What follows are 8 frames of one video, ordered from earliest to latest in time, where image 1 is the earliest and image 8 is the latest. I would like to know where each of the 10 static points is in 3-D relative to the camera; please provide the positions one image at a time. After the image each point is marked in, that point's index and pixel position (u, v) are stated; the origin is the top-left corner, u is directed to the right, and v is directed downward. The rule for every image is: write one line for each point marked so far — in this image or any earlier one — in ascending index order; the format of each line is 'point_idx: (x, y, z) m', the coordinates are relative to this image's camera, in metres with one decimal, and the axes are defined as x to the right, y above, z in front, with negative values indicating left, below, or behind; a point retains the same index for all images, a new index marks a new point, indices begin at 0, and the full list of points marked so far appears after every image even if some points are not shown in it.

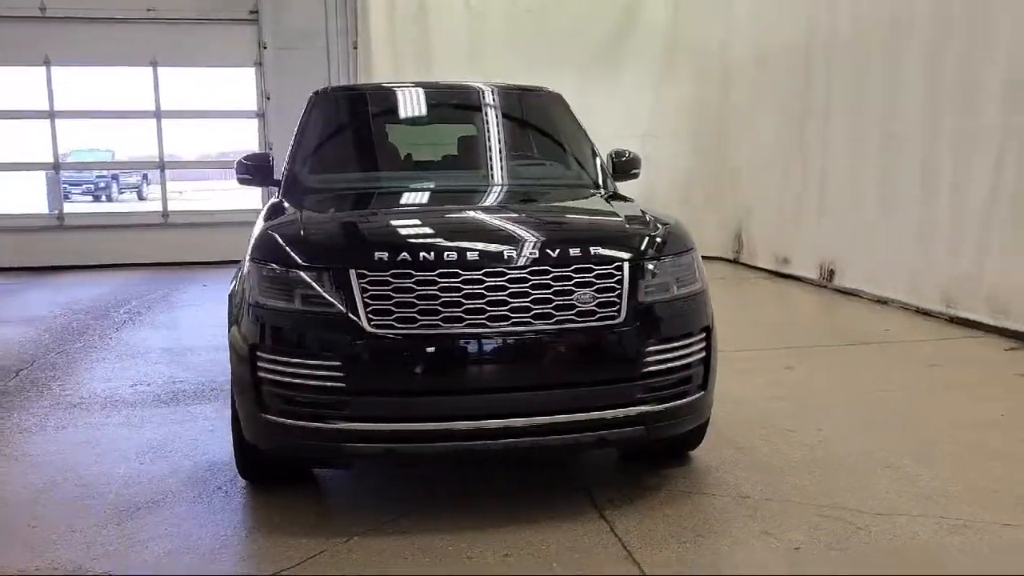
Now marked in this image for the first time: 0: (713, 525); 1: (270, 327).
0: (+0.6, -0.7, +2.5) m
1: (-0.7, -0.1, +2.5) m
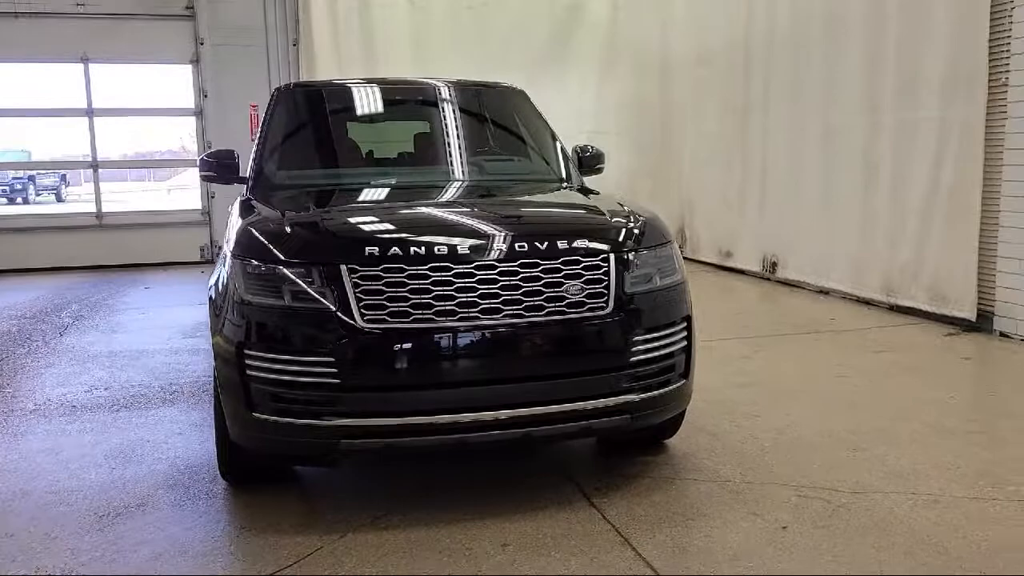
0: (+0.6, -0.7, +2.6) m
1: (-0.8, -0.1, +2.5) m
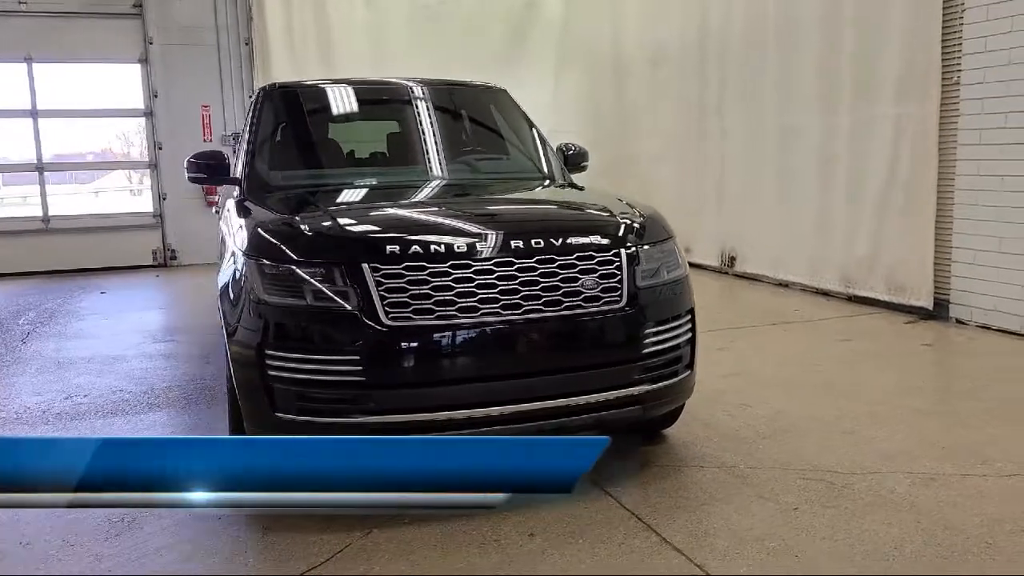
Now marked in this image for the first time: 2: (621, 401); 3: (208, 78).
0: (+0.7, -0.7, +2.6) m
1: (-0.7, -0.1, +2.5) m
2: (+0.4, -0.4, +2.6) m
3: (-3.8, +2.6, +10.3) m
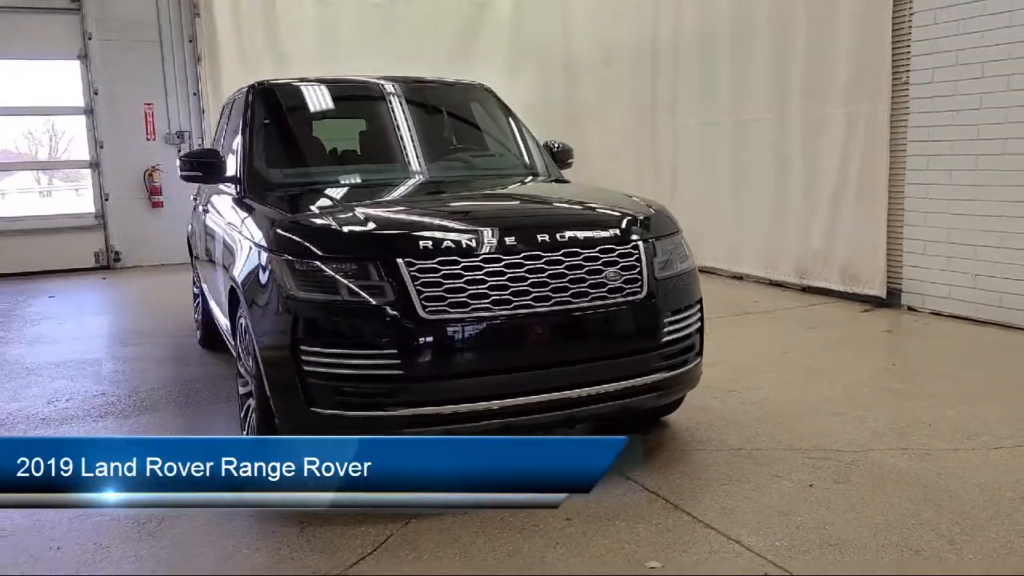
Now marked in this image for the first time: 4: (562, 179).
0: (+0.7, -0.6, +2.8) m
1: (-0.6, -0.1, +2.5) m
2: (+0.4, -0.3, +2.7) m
3: (-4.4, +2.6, +10.1) m
4: (+0.2, +0.5, +4.0) m
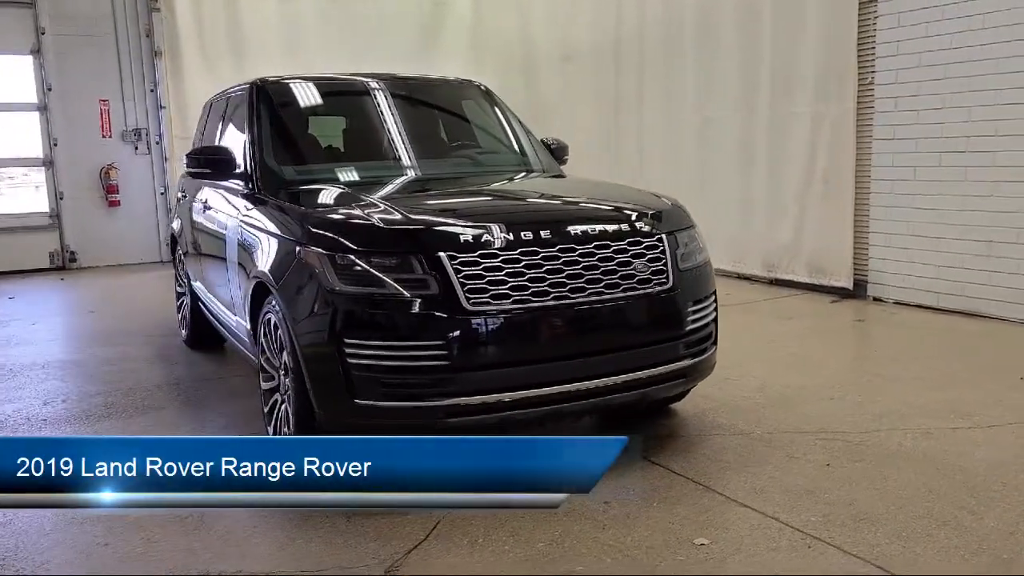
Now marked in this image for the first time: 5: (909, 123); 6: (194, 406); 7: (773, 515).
0: (+0.8, -0.6, +2.9) m
1: (-0.5, -0.1, +2.5) m
2: (+0.5, -0.3, +2.8) m
3: (-4.8, +2.6, +9.8) m
4: (+0.2, +0.6, +4.1) m
5: (+3.0, +1.3, +6.3) m
6: (-1.6, -0.6, +4.0) m
7: (+0.8, -0.7, +2.4) m
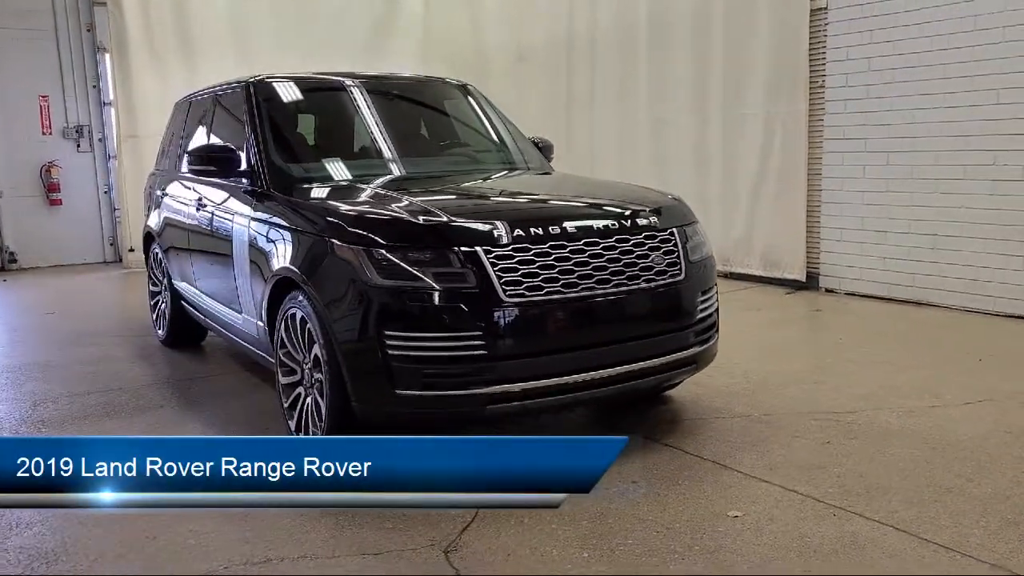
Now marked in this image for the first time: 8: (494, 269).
0: (+0.9, -0.6, +3.1) m
1: (-0.4, -0.1, +2.6) m
2: (+0.6, -0.3, +3.0) m
3: (-5.3, +2.6, +9.5) m
4: (+0.1, +0.6, +4.2) m
5: (+2.8, +1.3, +6.7) m
6: (-1.6, -0.6, +4.0) m
7: (+0.9, -0.6, +2.5) m
8: (-0.1, +0.1, +2.6) m
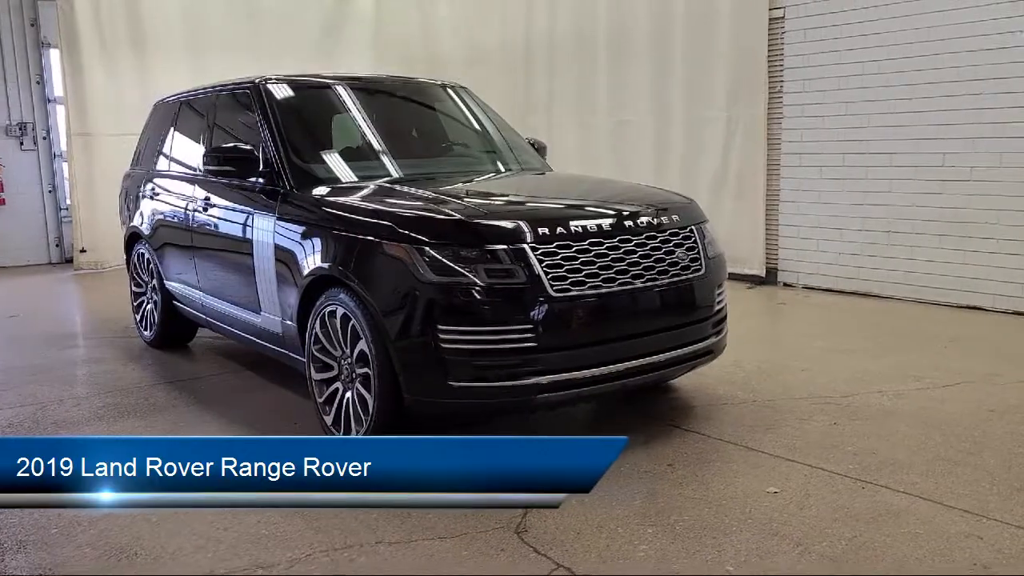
0: (+1.0, -0.5, +3.3) m
1: (-0.2, 0.0, +2.7) m
2: (+0.7, -0.3, +3.2) m
3: (-5.7, +2.6, +9.2) m
4: (+0.1, +0.6, +4.4) m
5: (+2.6, +1.4, +7.0) m
6: (-1.5, -0.6, +4.0) m
7: (+1.0, -0.6, +2.8) m
8: (+0.1, +0.1, +2.7) m
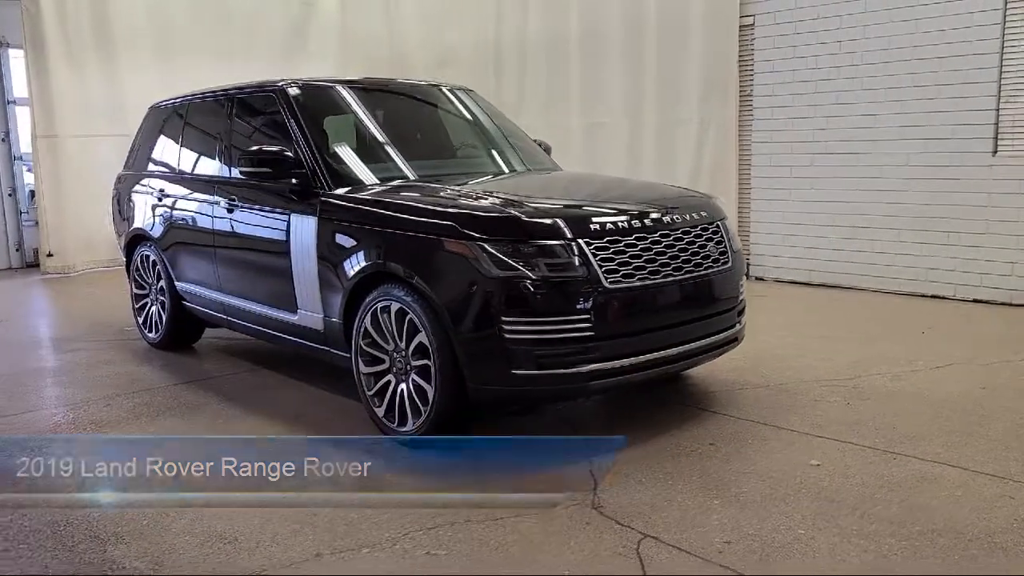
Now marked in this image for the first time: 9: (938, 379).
0: (+1.2, -0.5, +3.5) m
1: (0.0, 0.0, +2.8) m
2: (+0.9, -0.2, +3.4) m
3: (-6.0, +2.5, +9.0) m
4: (+0.2, +0.6, +4.6) m
5: (+2.5, +1.4, +7.4) m
6: (-1.4, -0.6, +4.1) m
7: (+1.2, -0.6, +3.0) m
8: (+0.3, +0.1, +2.9) m
9: (+2.0, -0.4, +3.9) m
